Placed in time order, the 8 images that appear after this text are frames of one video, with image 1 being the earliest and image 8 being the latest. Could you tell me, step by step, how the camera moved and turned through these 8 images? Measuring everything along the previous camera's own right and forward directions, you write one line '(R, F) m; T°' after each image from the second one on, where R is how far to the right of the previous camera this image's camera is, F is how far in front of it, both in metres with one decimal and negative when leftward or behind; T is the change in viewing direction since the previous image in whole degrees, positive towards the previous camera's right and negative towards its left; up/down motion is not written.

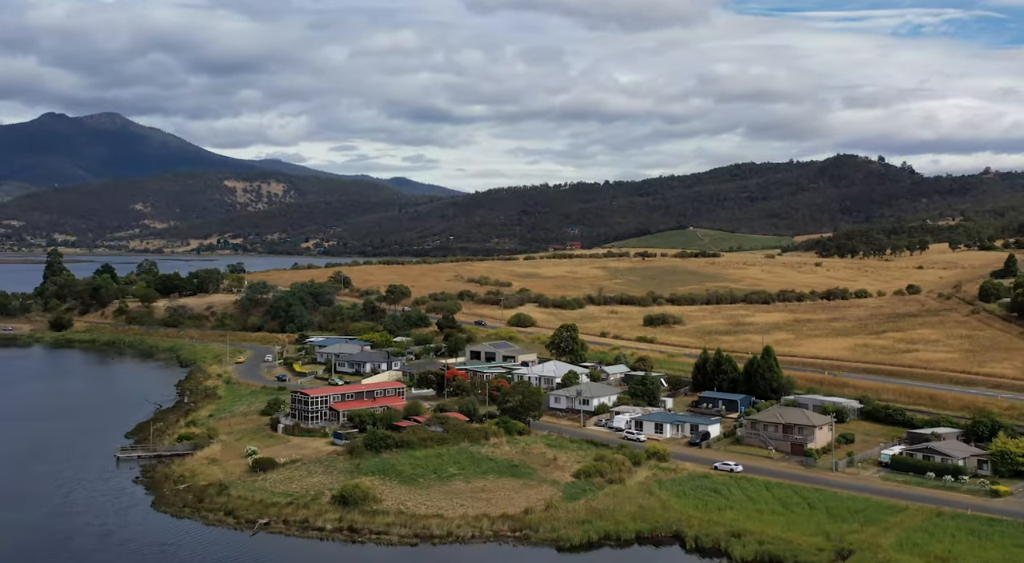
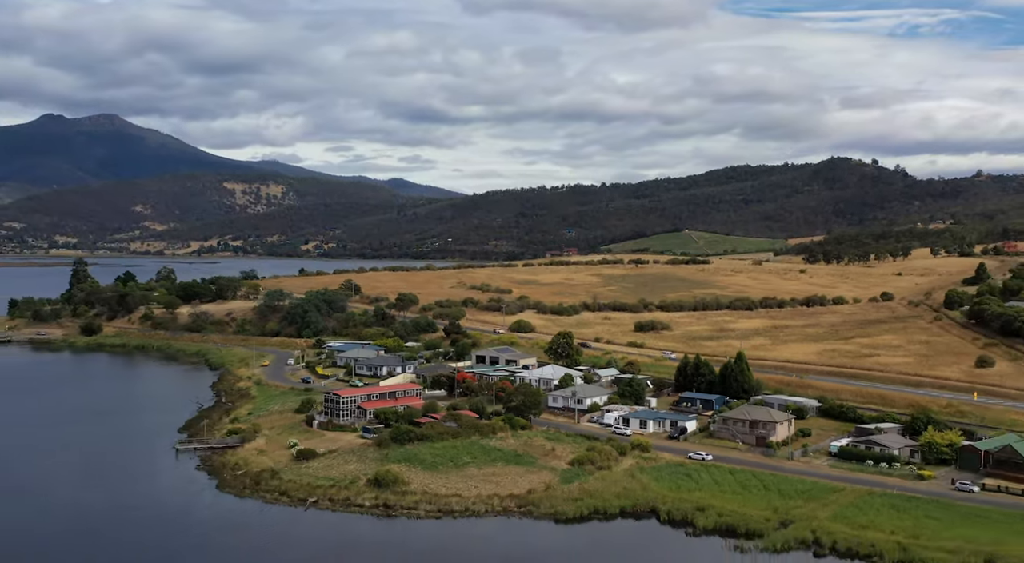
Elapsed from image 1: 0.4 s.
(-0.2, -3.7) m; 0°
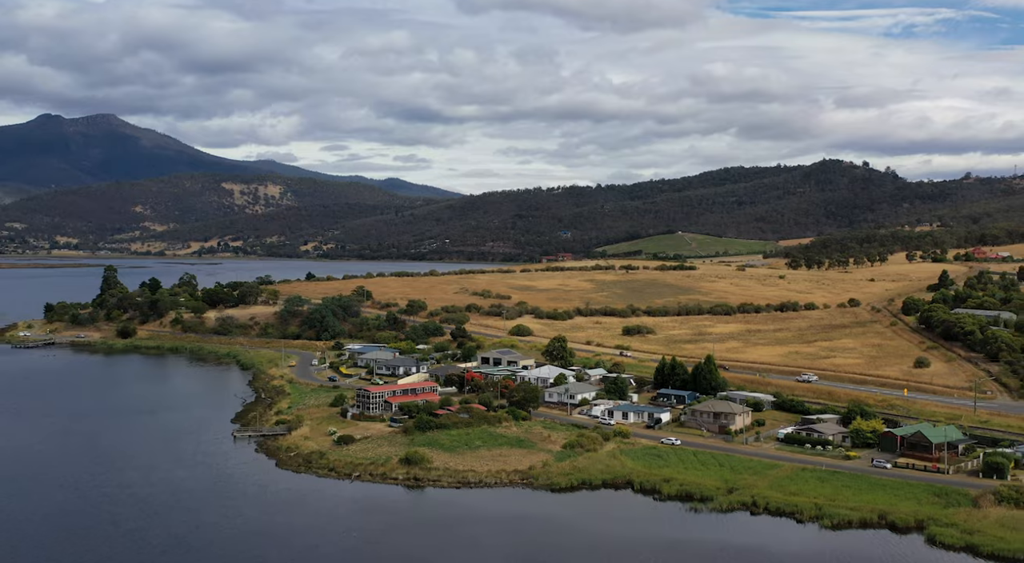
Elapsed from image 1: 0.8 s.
(-0.2, -5.2) m; 0°
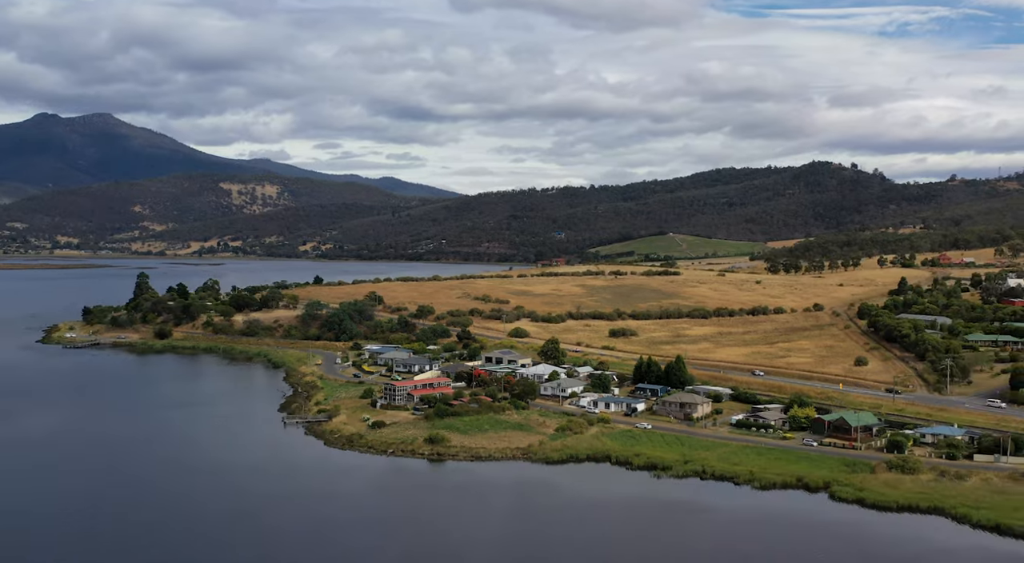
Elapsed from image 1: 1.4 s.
(-0.3, -6.7) m; 0°
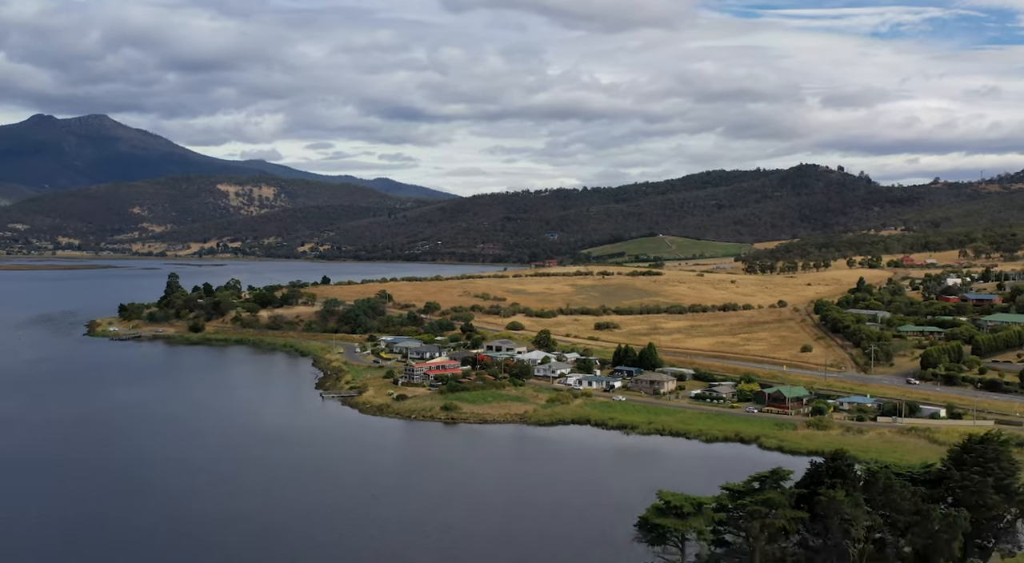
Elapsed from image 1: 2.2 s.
(-0.2, -8.0) m; 0°
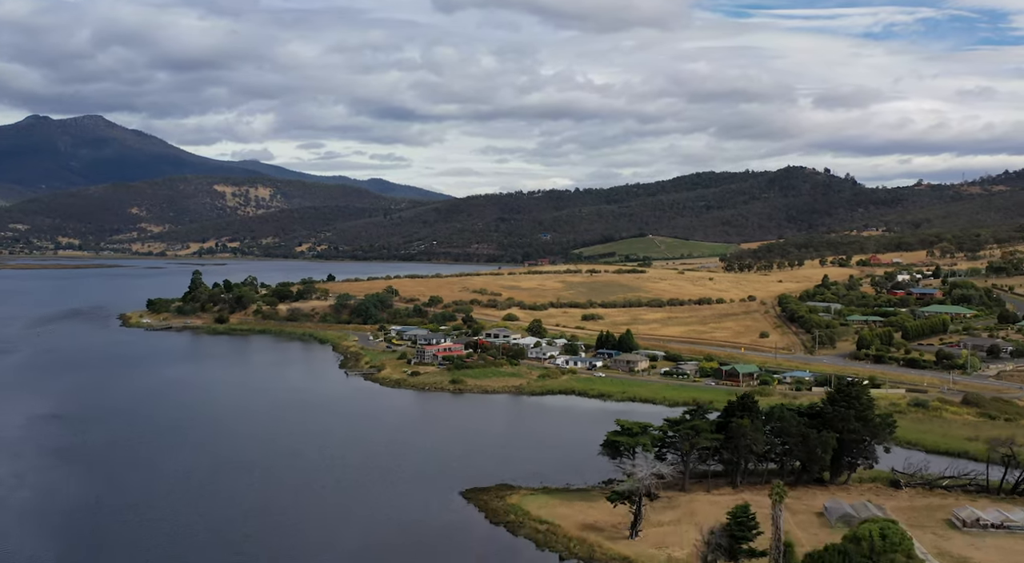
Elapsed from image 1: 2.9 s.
(-0.2, -7.9) m; 0°
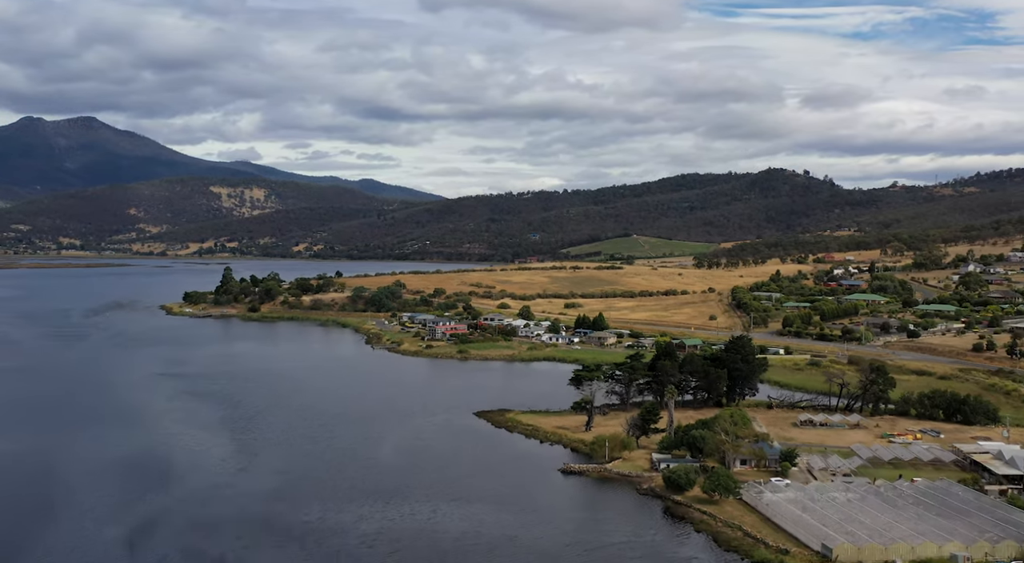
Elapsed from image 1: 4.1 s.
(-0.3, -13.1) m; +1°
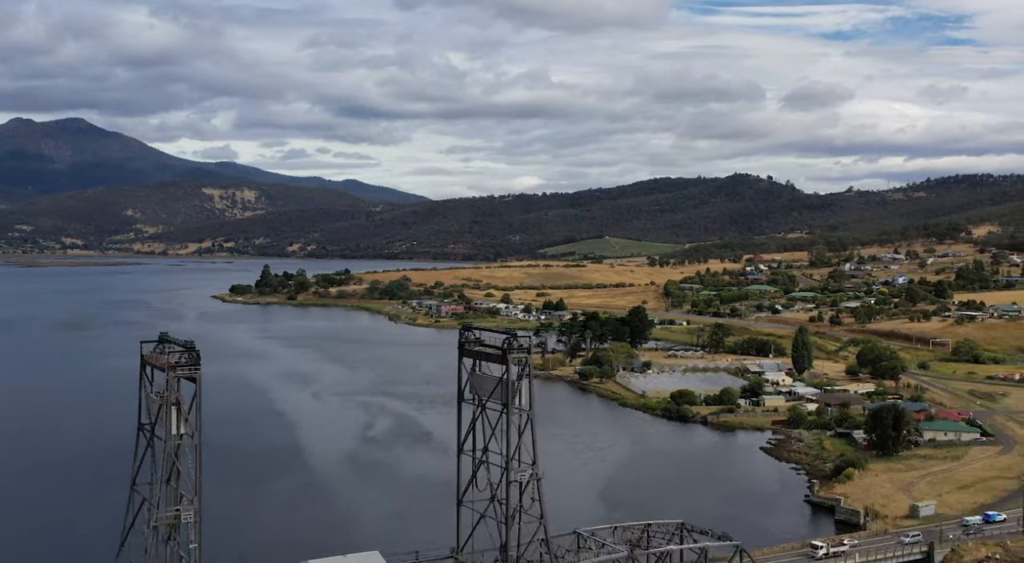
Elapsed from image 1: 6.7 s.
(-0.4, -25.7) m; +1°
